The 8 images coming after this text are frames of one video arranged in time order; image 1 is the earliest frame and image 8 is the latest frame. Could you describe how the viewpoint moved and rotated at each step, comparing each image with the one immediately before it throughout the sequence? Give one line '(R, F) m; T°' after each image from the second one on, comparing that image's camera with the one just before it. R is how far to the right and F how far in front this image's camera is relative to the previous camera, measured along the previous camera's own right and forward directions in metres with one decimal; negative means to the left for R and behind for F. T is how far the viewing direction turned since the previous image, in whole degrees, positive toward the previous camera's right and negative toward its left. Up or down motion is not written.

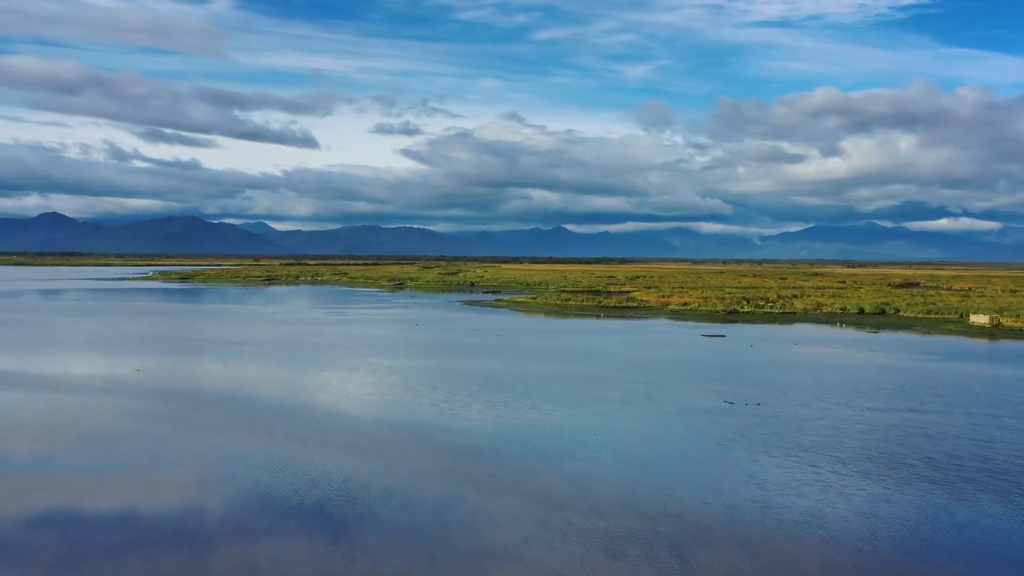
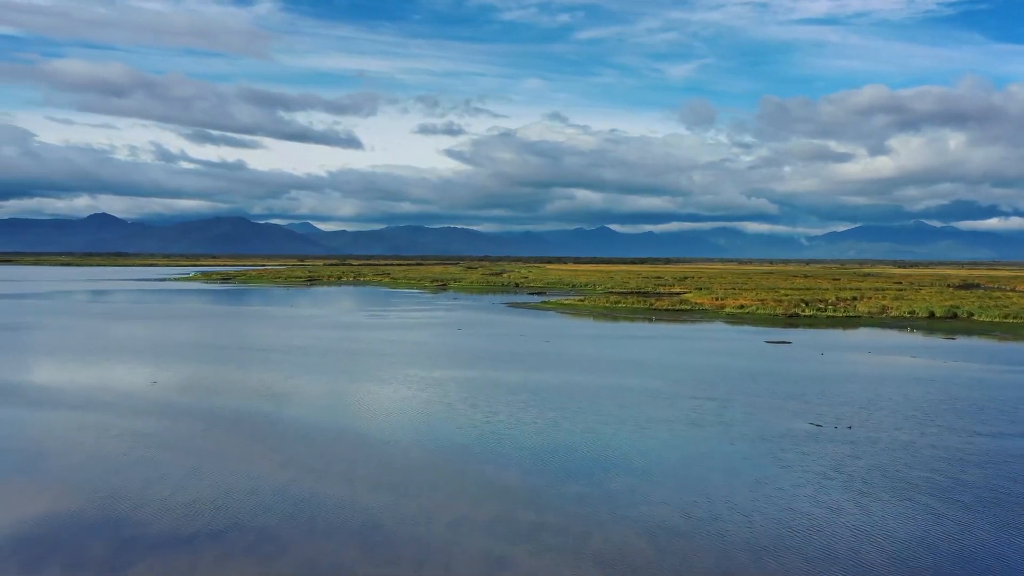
(-0.2, +2.4) m; -2°
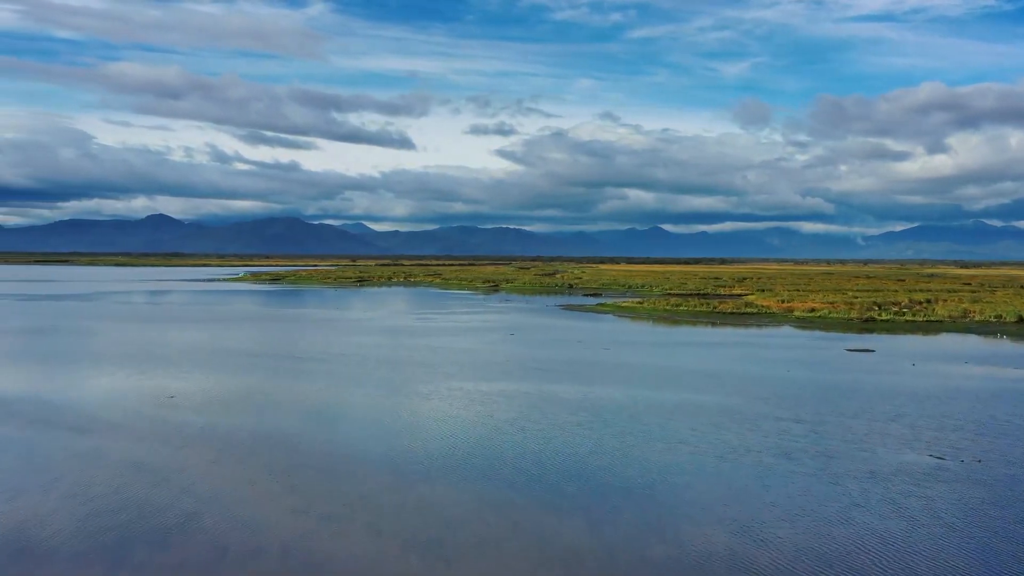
(-0.1, +2.7) m; -3°
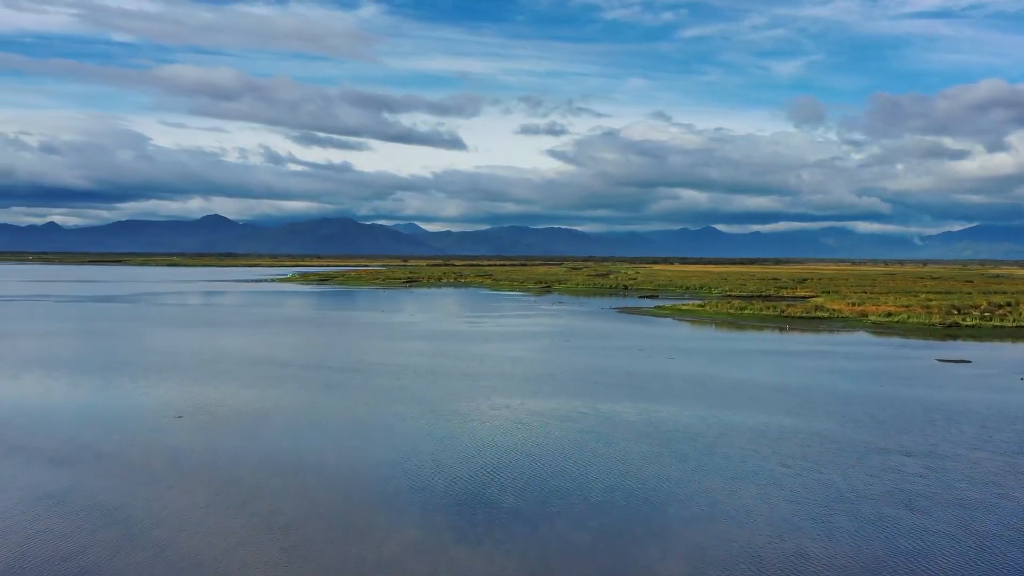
(-0.1, +2.8) m; -3°
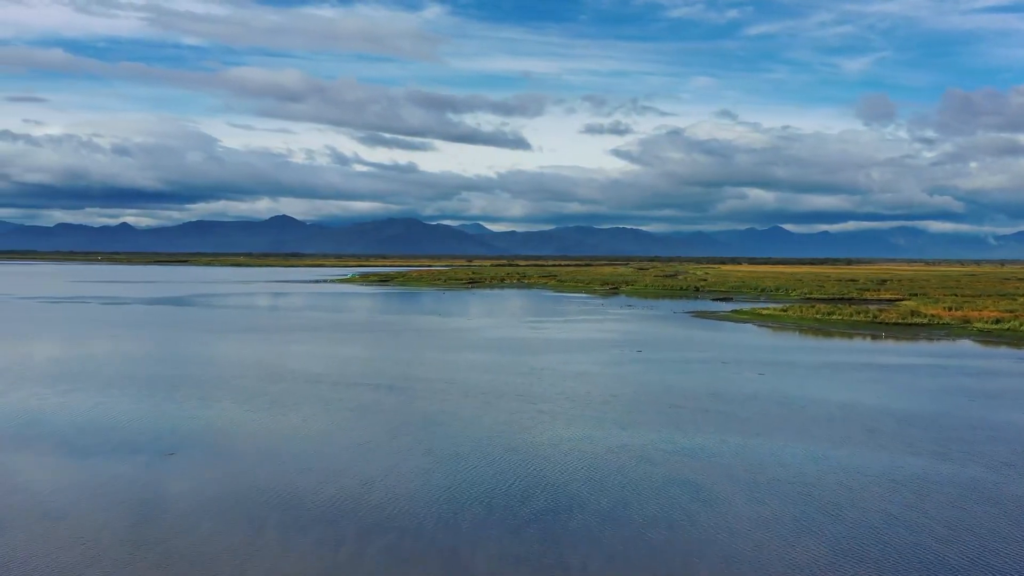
(-0.1, +3.5) m; -3°
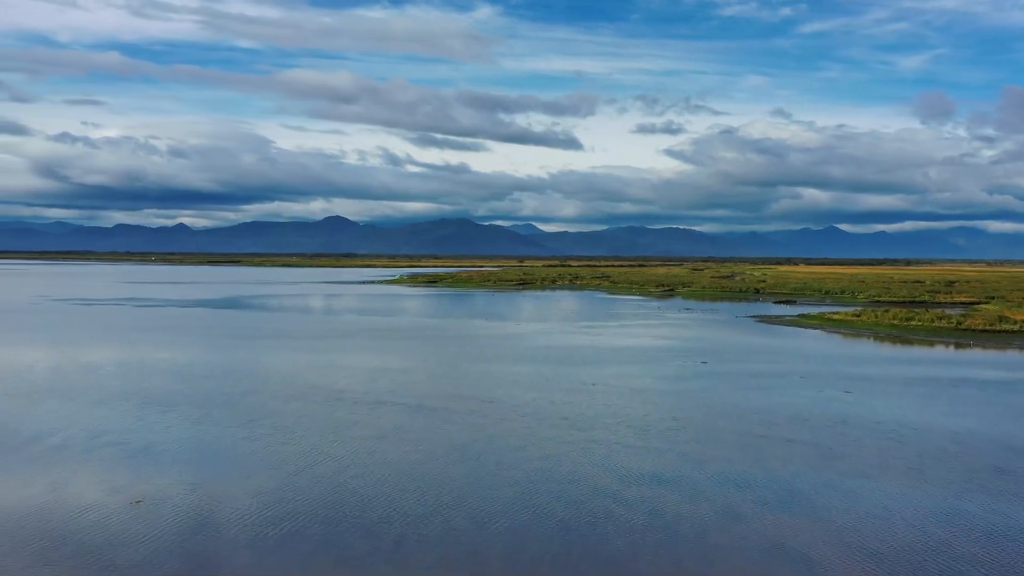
(0.0, +2.9) m; -3°
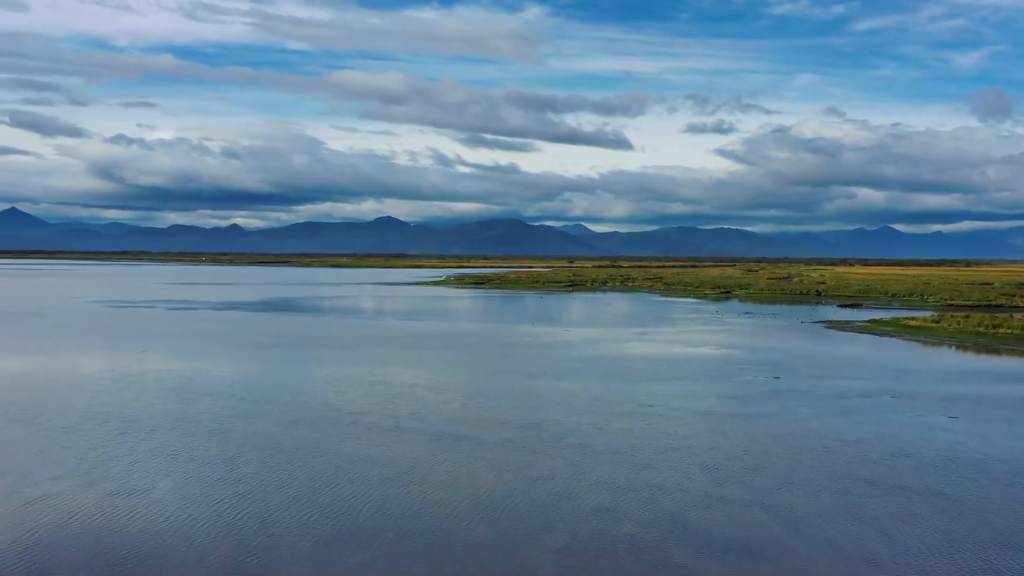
(+0.1, +3.0) m; -2°
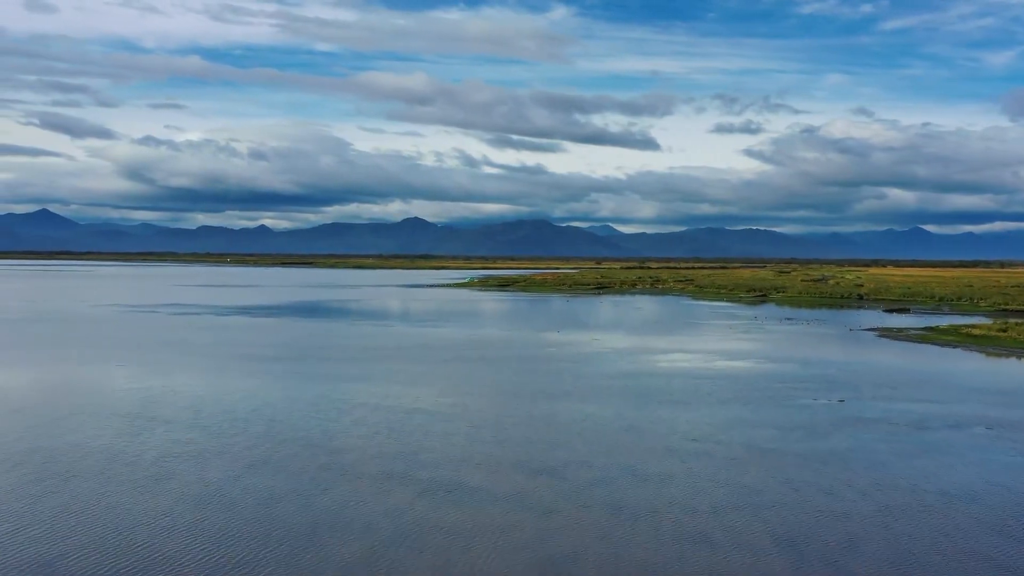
(+0.1, +3.3) m; -1°
